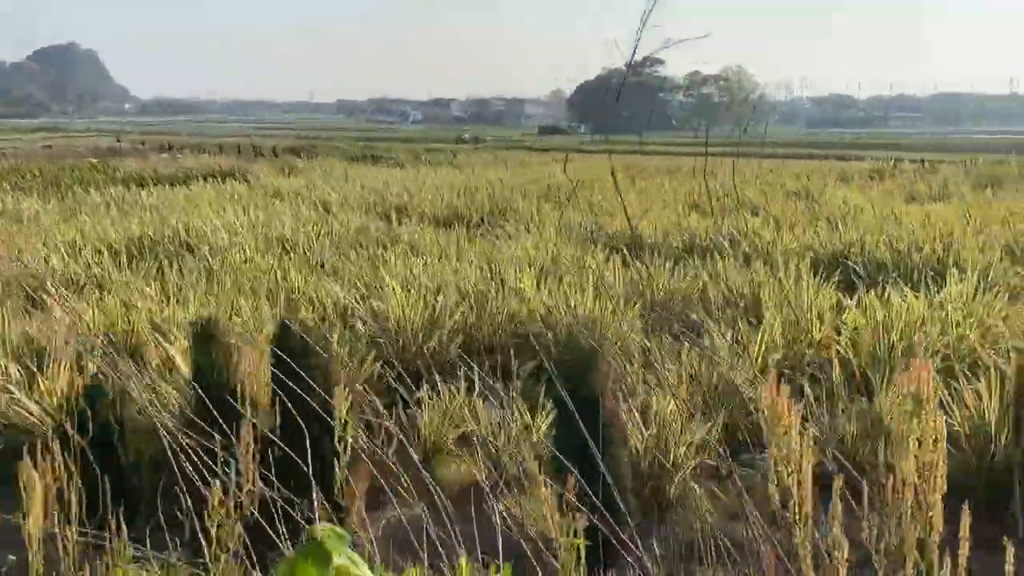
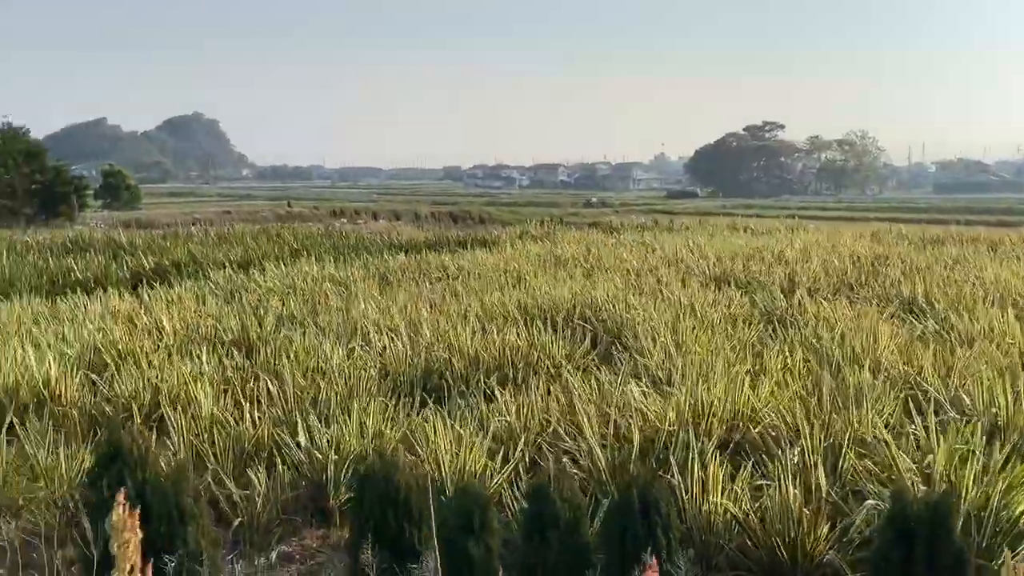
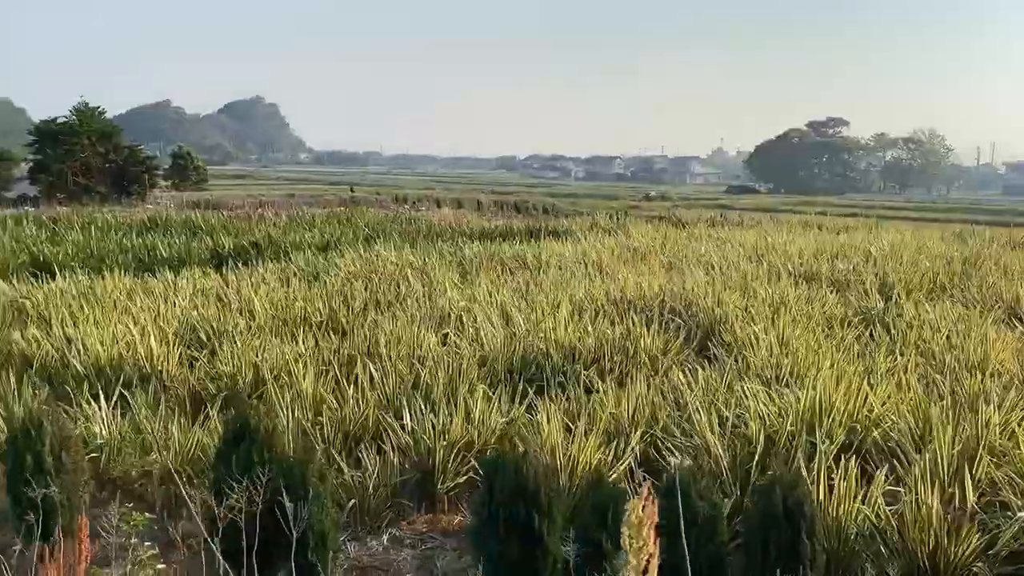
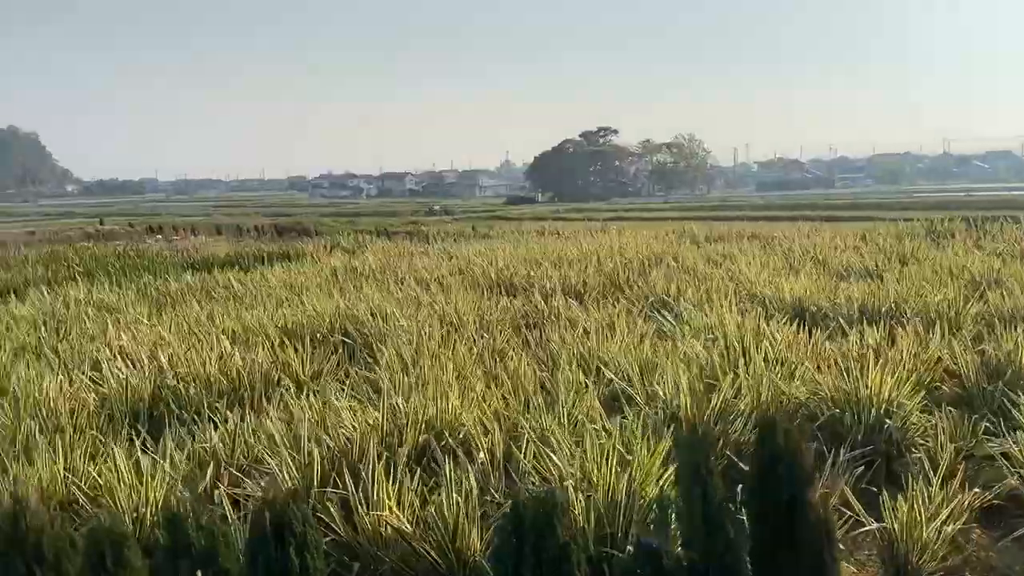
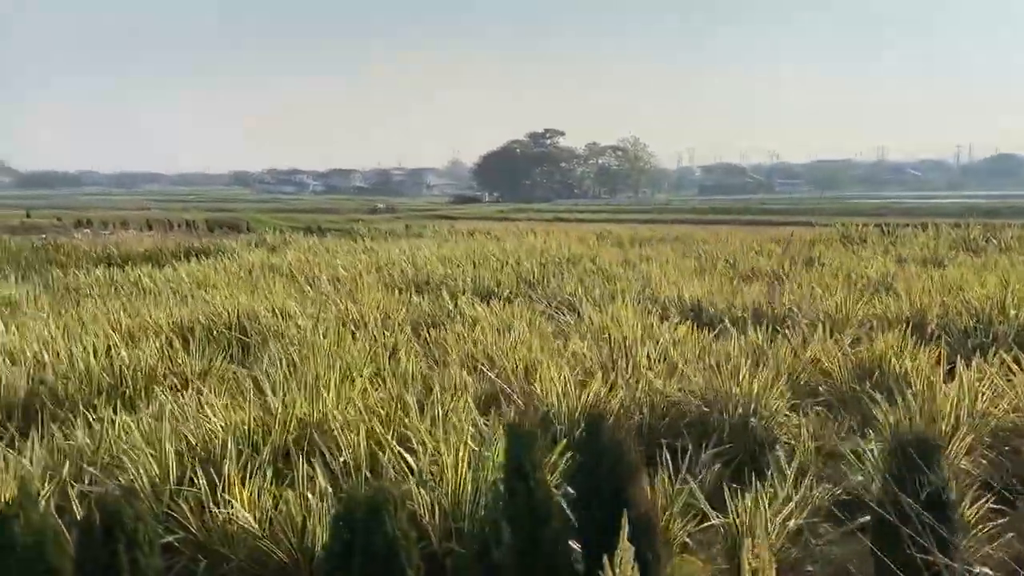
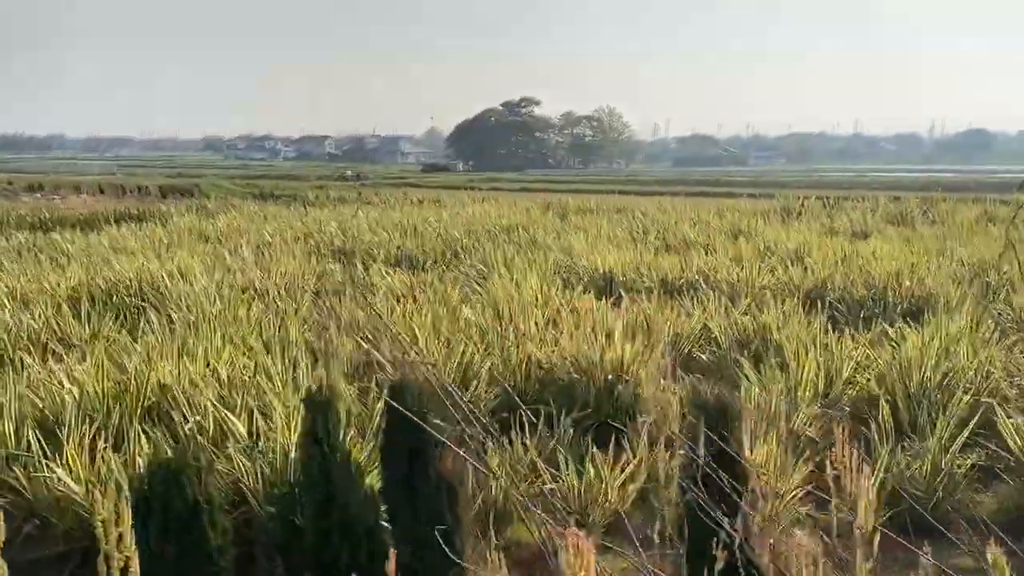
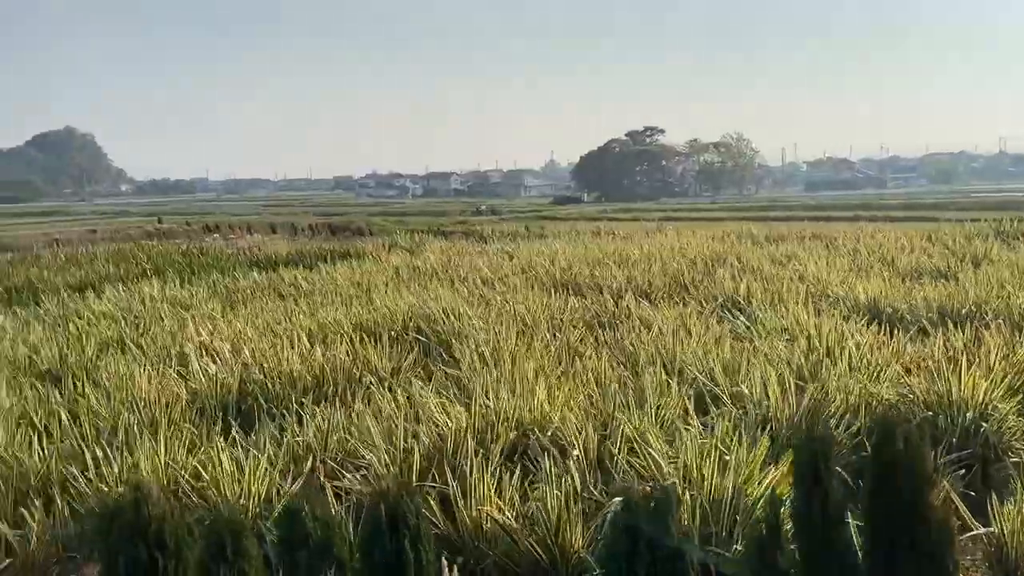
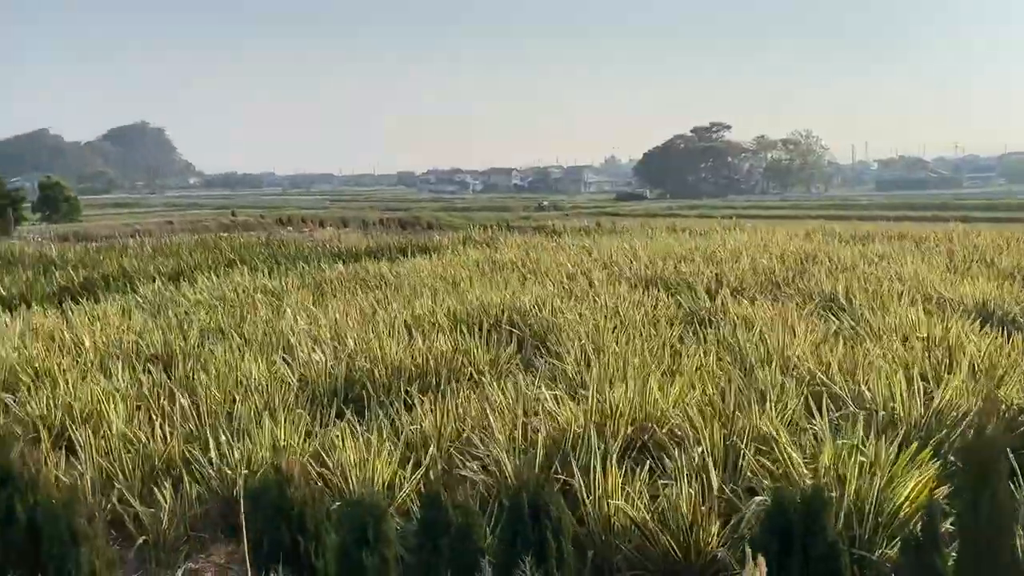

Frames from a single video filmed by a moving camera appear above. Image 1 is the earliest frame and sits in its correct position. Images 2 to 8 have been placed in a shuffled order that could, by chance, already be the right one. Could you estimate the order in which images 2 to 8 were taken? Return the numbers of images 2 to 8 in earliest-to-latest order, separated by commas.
6, 5, 4, 7, 8, 2, 3
